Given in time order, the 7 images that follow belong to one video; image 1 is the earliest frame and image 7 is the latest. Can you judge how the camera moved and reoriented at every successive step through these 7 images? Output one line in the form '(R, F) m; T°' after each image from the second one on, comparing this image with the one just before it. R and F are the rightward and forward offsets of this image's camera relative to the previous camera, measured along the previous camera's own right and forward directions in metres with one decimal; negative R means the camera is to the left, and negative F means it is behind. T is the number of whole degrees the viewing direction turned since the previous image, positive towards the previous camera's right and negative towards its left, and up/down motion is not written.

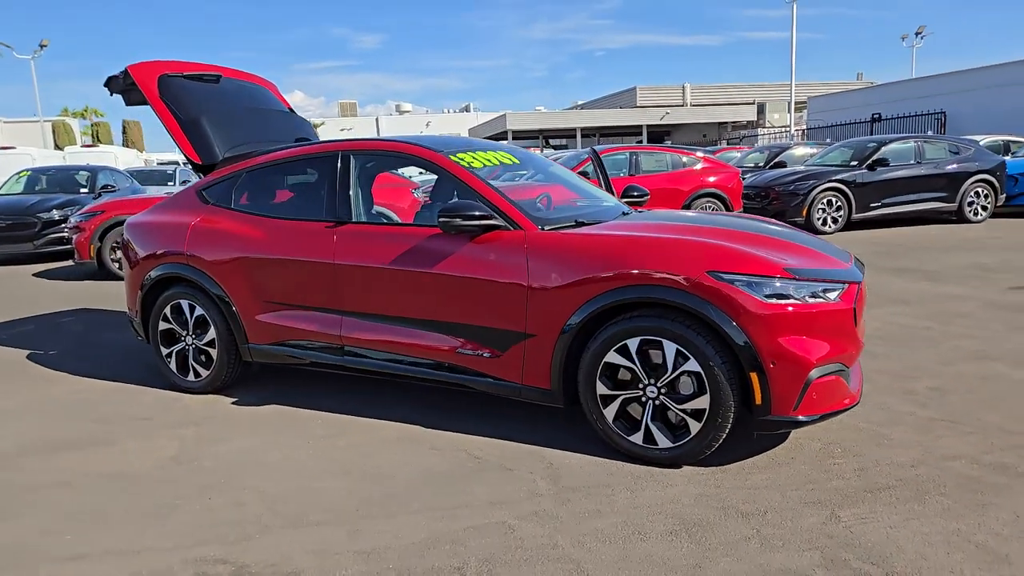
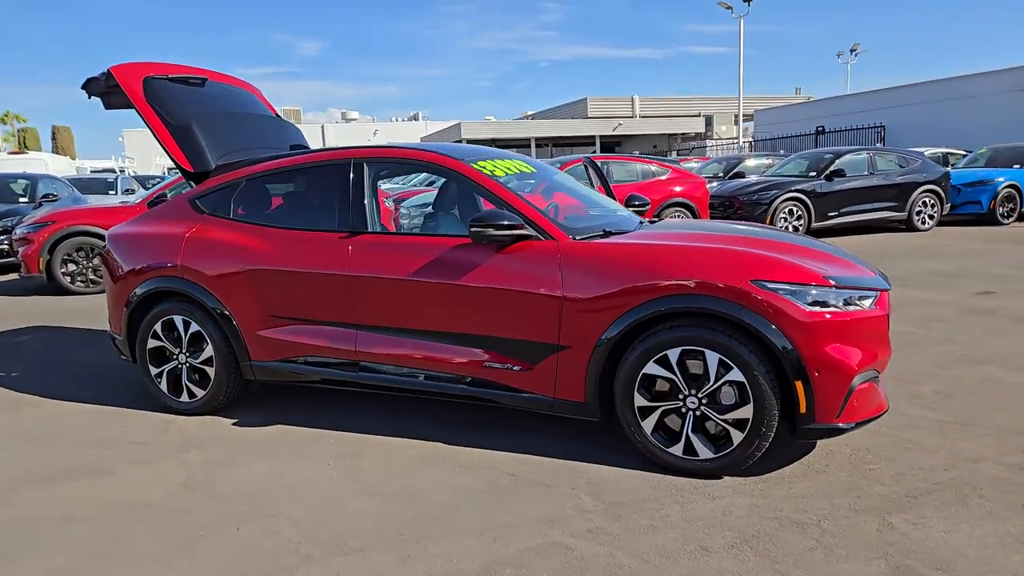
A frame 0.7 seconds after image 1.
(-0.4, +0.1) m; +4°
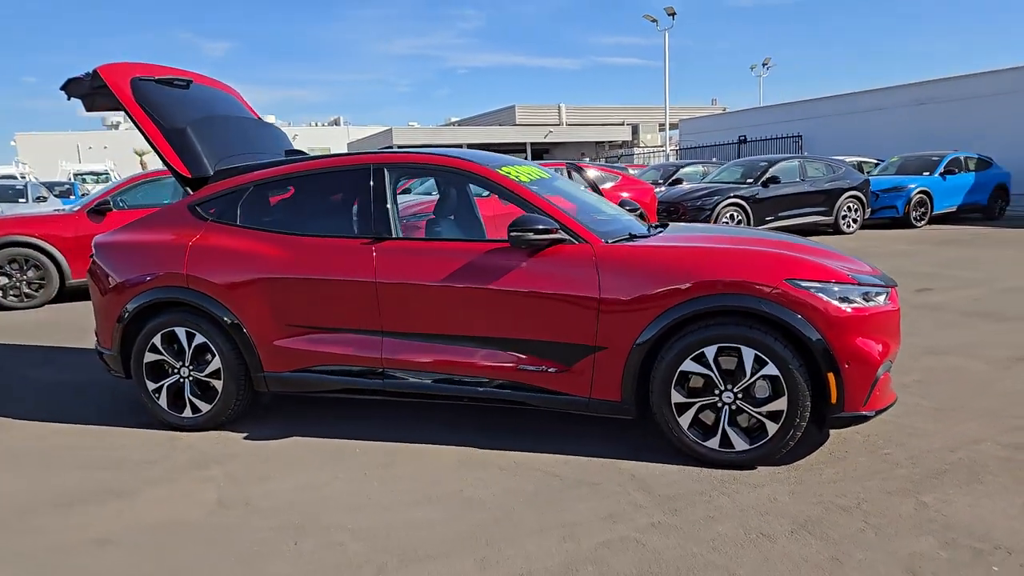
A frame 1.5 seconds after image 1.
(-0.6, 0.0) m; +6°
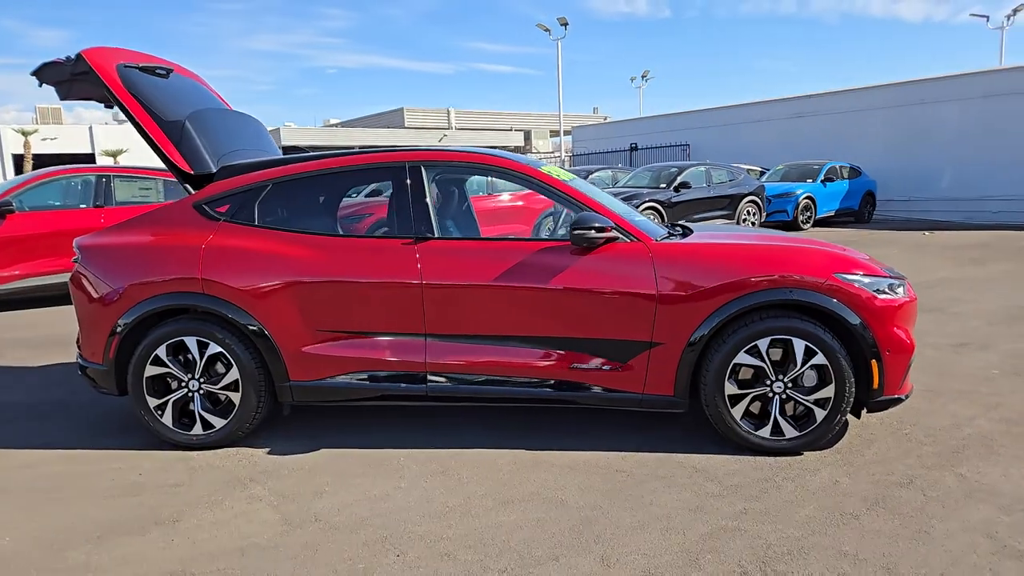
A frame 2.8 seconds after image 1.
(-0.9, +0.1) m; +10°
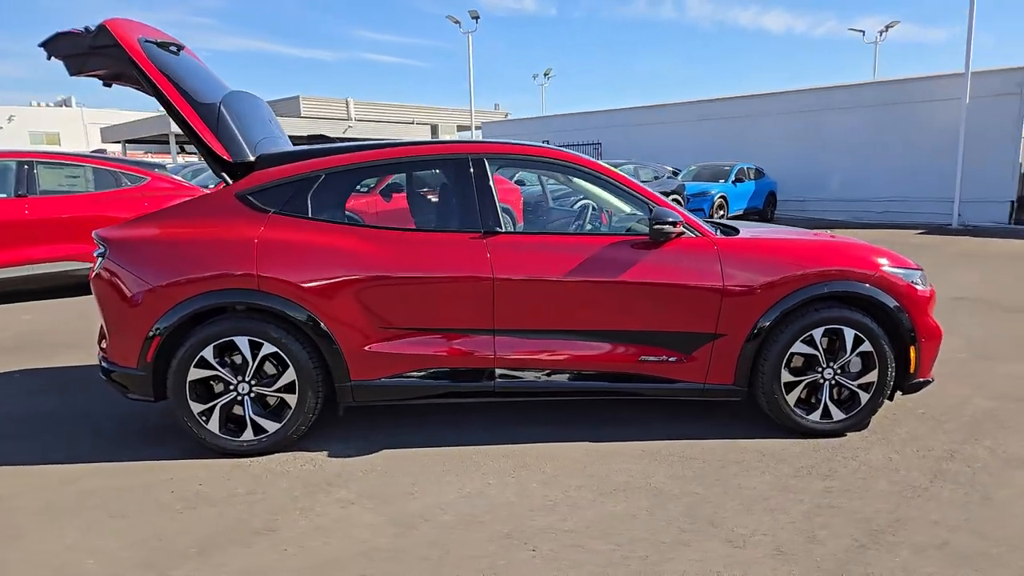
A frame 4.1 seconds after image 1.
(-1.0, +0.1) m; +9°
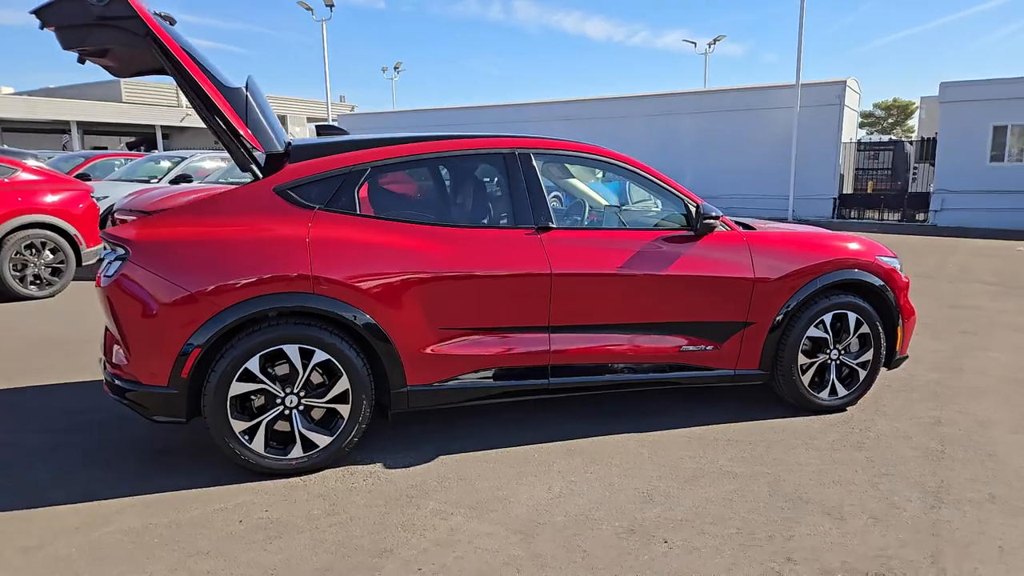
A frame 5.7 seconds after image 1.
(-1.1, +0.2) m; +13°
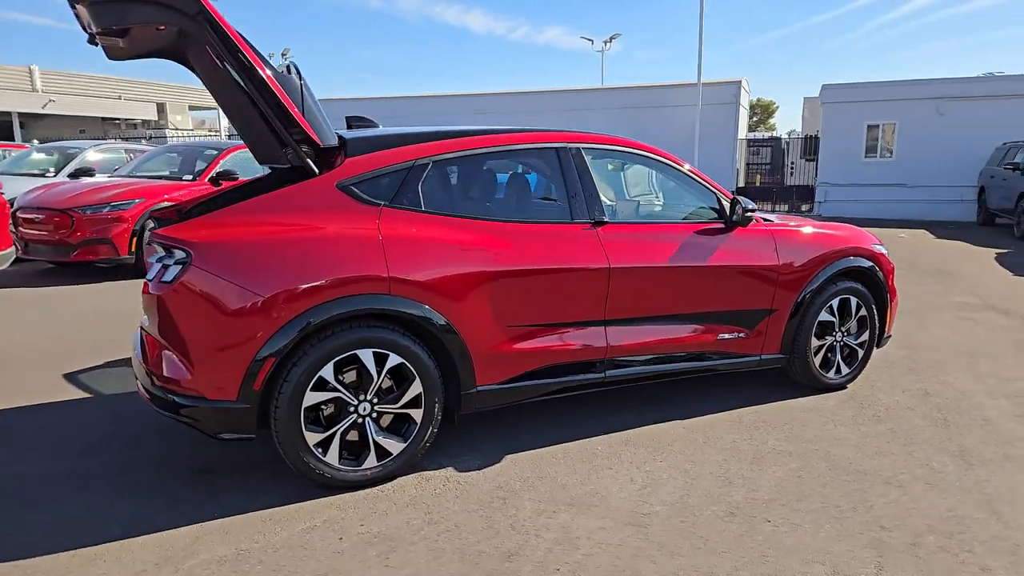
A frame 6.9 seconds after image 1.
(-0.9, +0.1) m; +9°
